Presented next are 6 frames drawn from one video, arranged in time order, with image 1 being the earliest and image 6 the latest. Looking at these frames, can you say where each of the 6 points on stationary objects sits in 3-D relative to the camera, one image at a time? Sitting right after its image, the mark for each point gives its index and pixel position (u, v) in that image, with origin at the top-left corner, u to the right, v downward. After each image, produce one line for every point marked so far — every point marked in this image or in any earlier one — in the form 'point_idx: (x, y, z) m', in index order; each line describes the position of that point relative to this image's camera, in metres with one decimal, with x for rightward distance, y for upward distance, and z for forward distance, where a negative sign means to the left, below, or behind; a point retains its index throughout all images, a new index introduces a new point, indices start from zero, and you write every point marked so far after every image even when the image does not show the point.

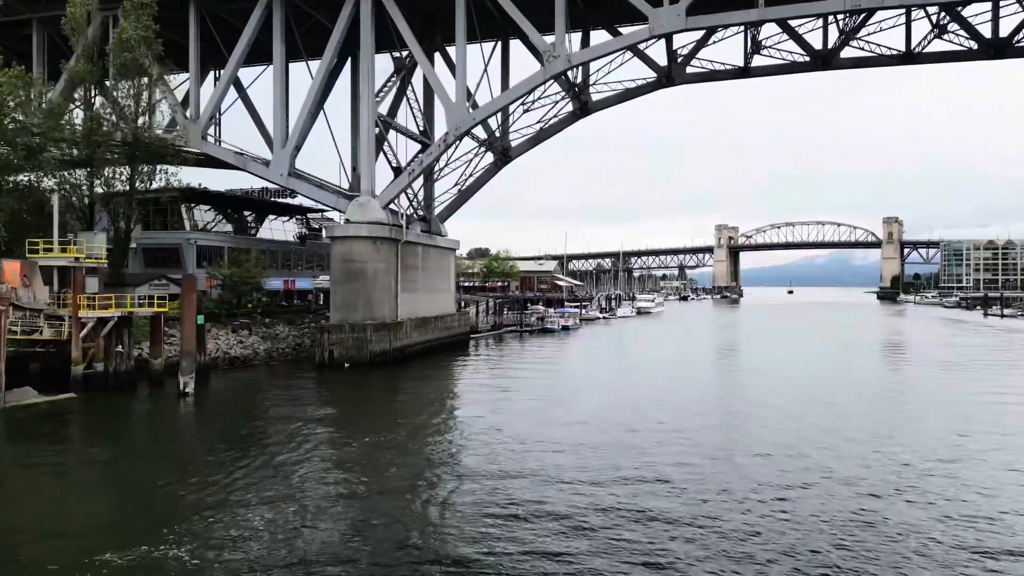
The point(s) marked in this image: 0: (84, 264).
0: (-11.3, +0.7, +19.6) m
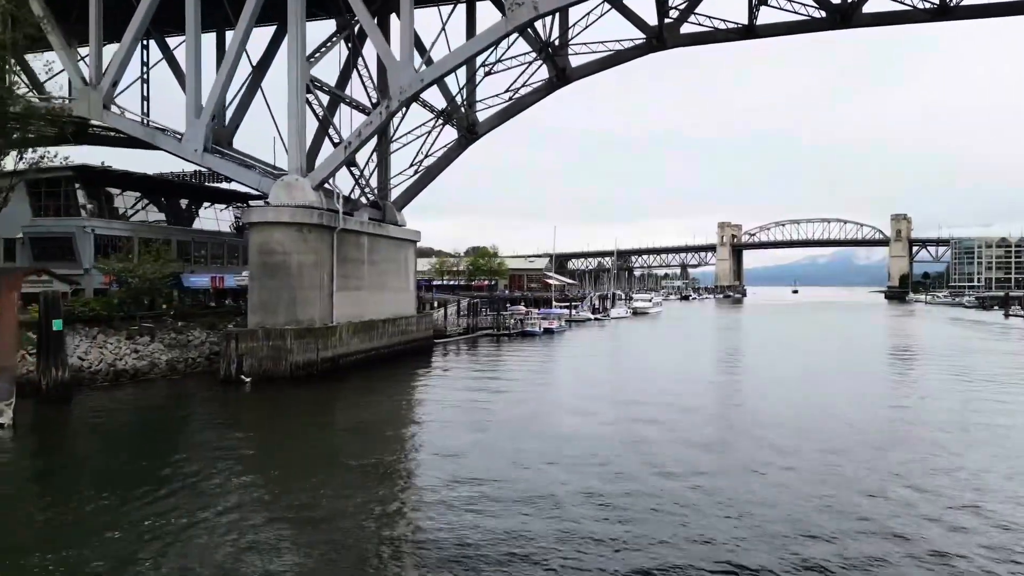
0: (-12.7, +0.7, +14.8) m
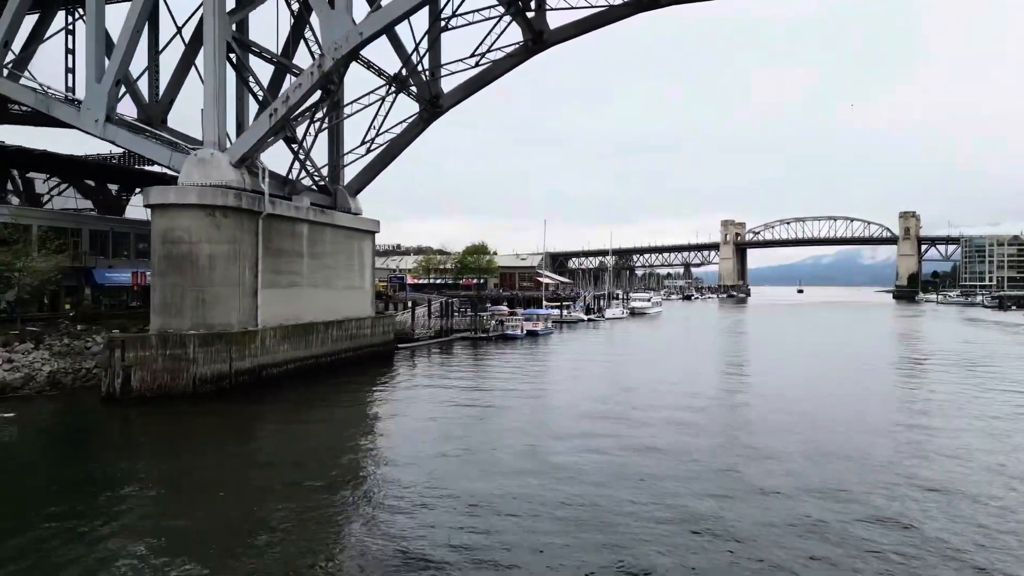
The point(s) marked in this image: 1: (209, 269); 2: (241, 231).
0: (-13.9, +0.8, +10.8) m
1: (-7.6, +0.5, +18.7) m
2: (-7.1, +1.5, +19.4) m
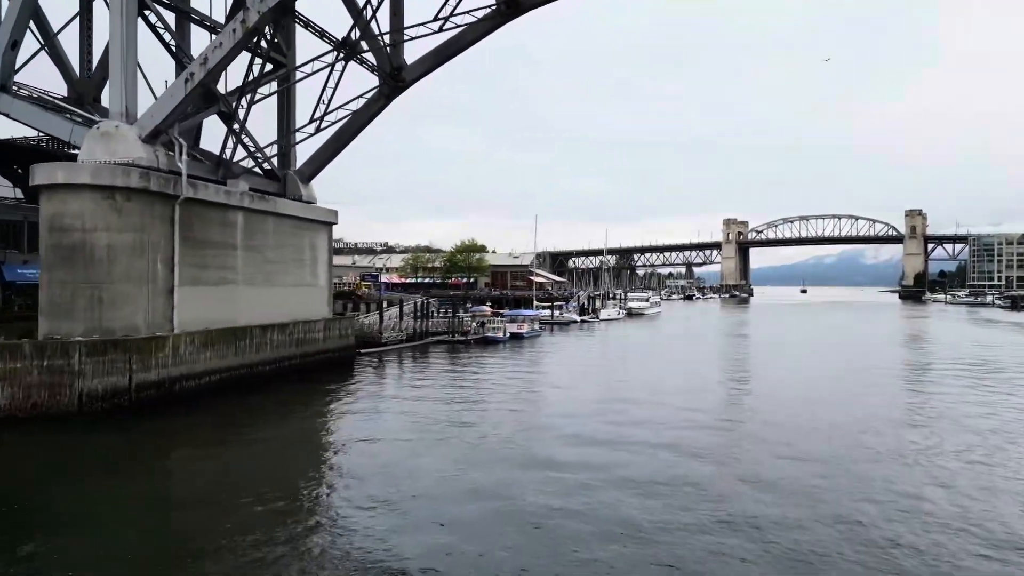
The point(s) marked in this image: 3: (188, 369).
0: (-14.8, +0.9, +7.7) m
1: (-8.5, +0.5, +15.6) m
2: (-8.0, +1.6, +16.3) m
3: (-7.6, -1.9, +17.2) m
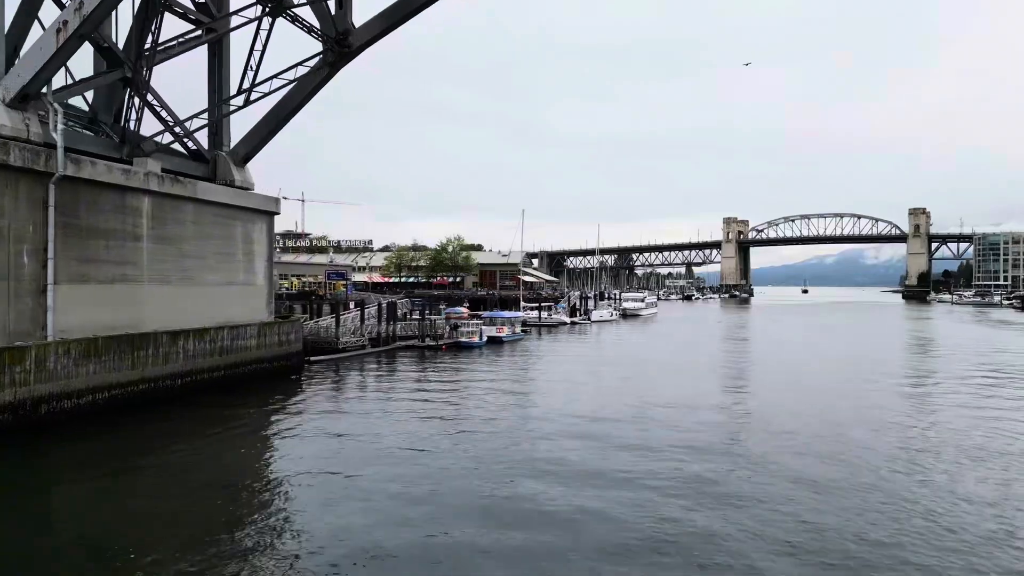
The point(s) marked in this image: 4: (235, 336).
0: (-15.7, +0.9, +4.6) m
1: (-9.5, +0.6, +12.5) m
2: (-8.9, +1.6, +13.2) m
3: (-8.5, -1.9, +14.1) m
4: (-7.3, -1.4, +19.5) m
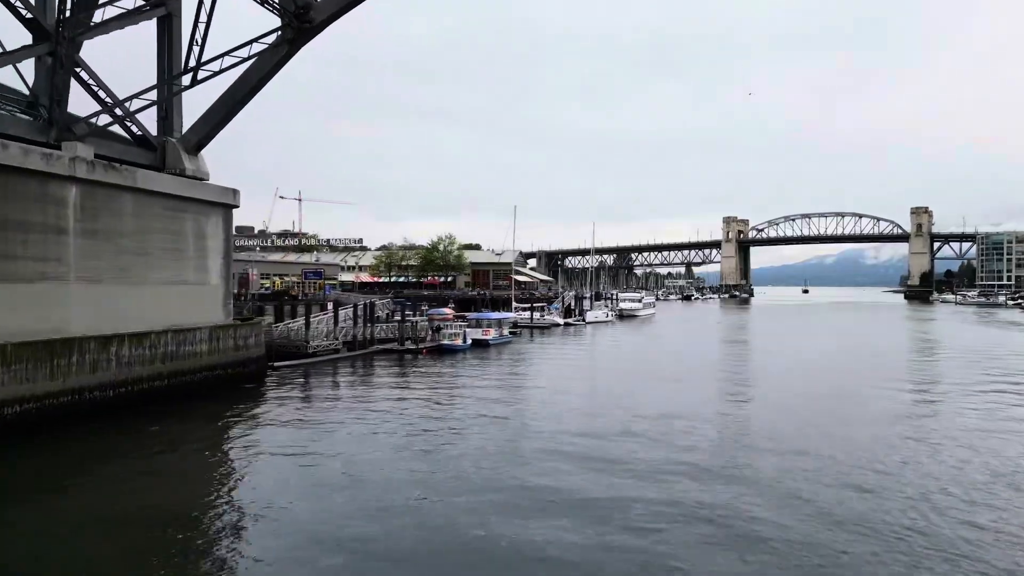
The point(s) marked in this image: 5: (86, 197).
0: (-16.2, +0.9, +2.8) m
1: (-10.0, +0.6, +10.6) m
2: (-9.5, +1.6, +11.3) m
3: (-9.1, -1.9, +12.3) m
4: (-7.8, -1.4, +17.6) m
5: (-8.6, +1.8, +15.1) m
